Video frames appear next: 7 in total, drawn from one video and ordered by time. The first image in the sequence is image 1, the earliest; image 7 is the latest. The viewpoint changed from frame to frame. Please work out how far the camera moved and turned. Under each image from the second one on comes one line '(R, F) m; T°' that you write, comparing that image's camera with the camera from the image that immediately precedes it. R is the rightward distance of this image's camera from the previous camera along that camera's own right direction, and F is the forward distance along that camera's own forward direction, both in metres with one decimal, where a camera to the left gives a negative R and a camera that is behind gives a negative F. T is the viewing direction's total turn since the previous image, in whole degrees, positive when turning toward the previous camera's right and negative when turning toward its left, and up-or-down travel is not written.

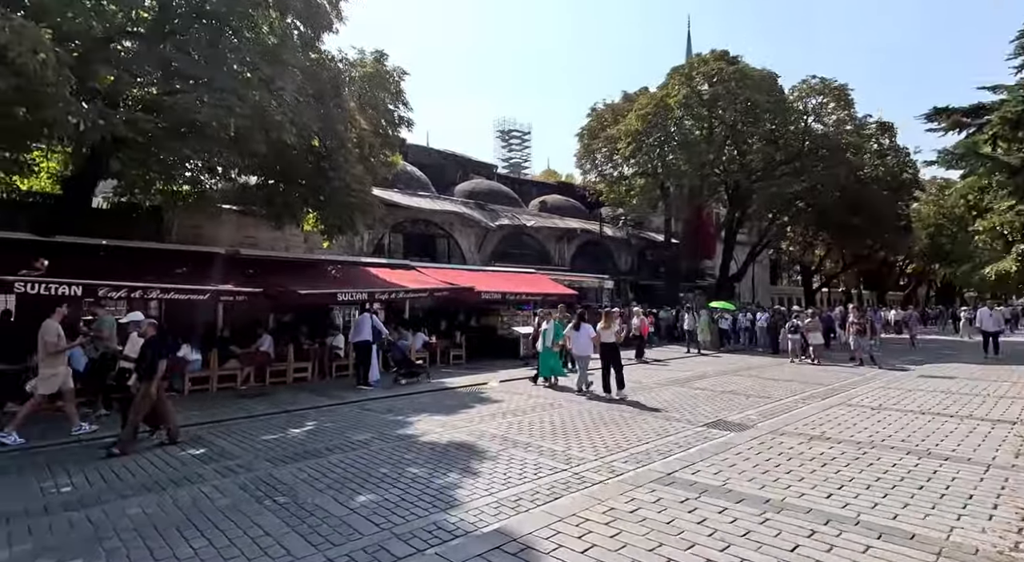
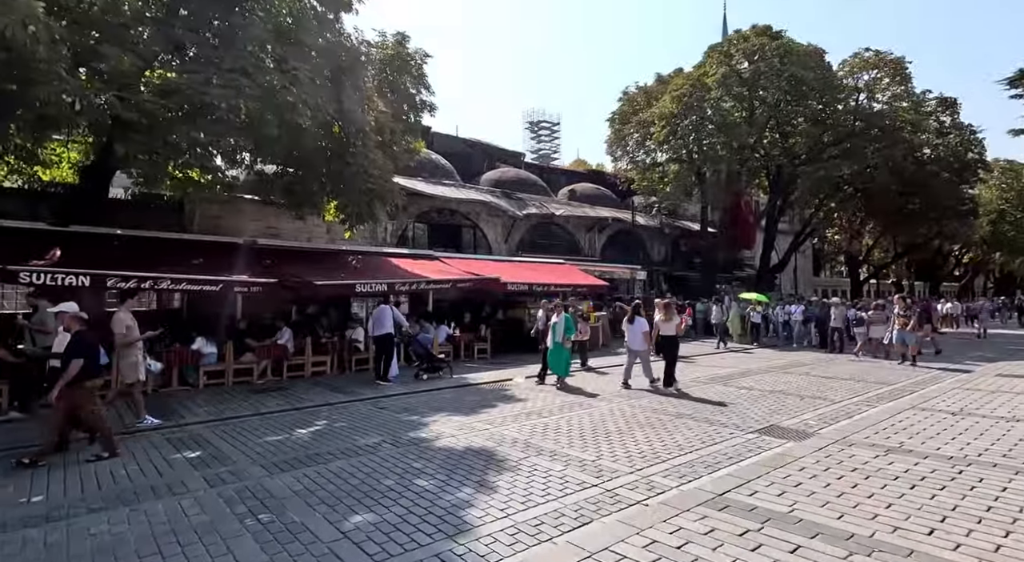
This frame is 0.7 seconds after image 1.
(+0.1, +0.6) m; -3°
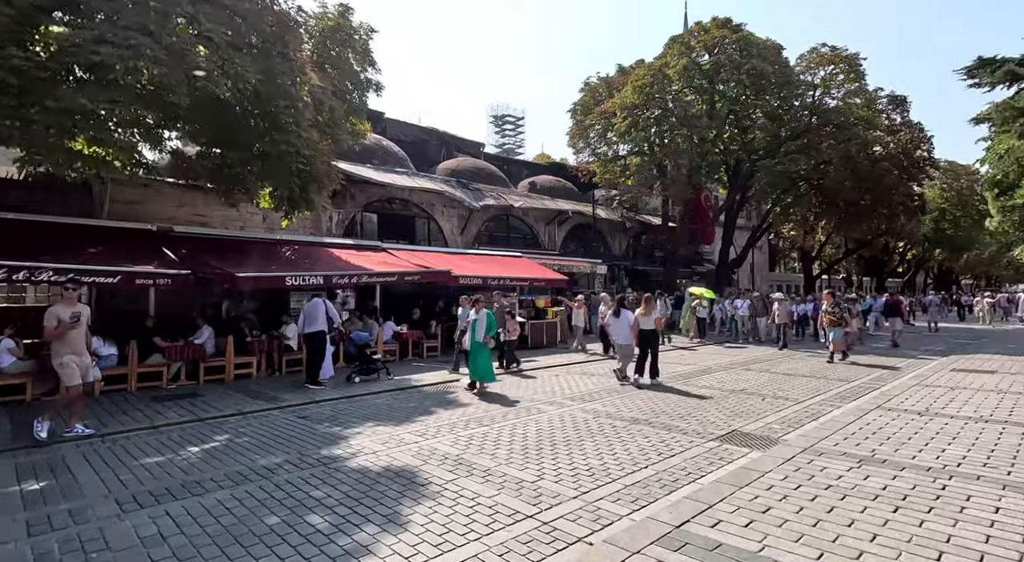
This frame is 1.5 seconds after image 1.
(+0.2, +0.7) m; +3°
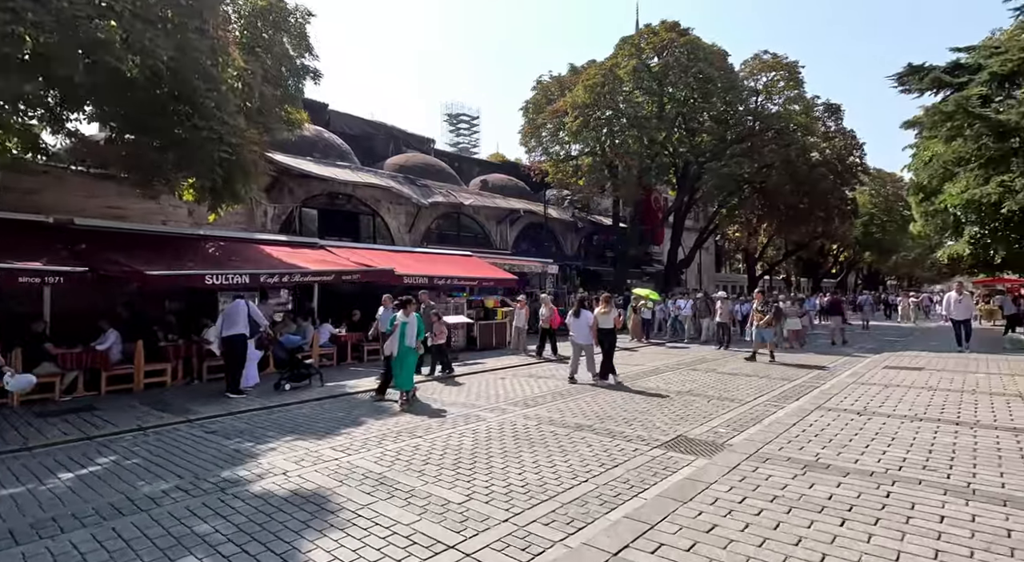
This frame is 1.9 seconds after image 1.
(+0.2, +0.4) m; +4°
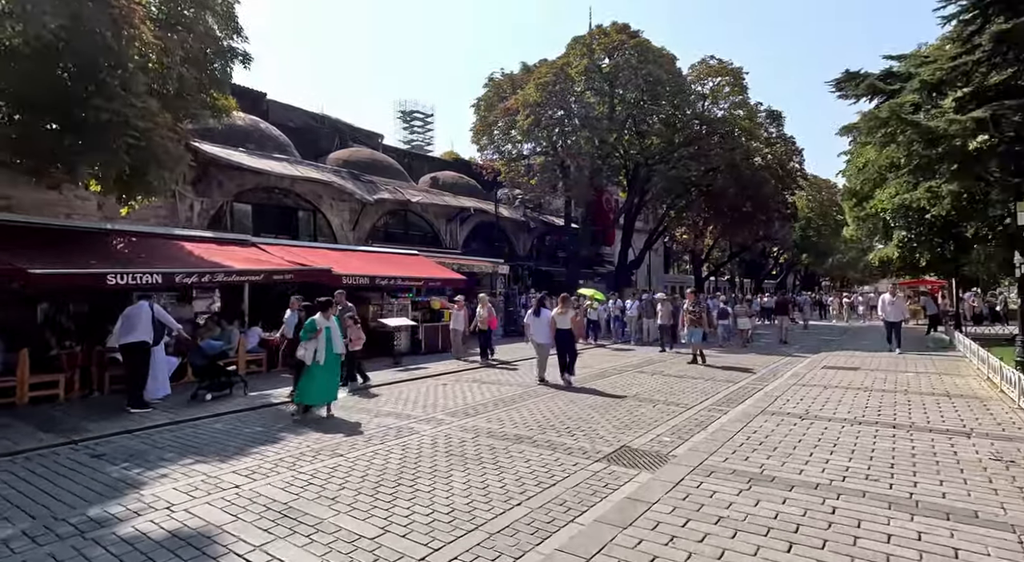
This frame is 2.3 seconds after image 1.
(+0.2, +0.4) m; +4°
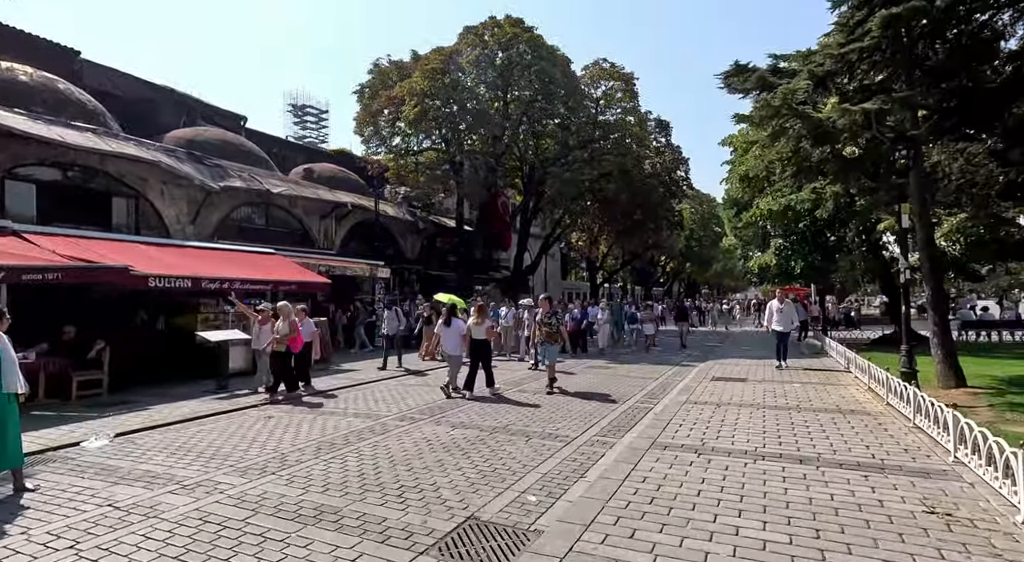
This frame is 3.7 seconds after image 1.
(+0.8, +1.9) m; +9°
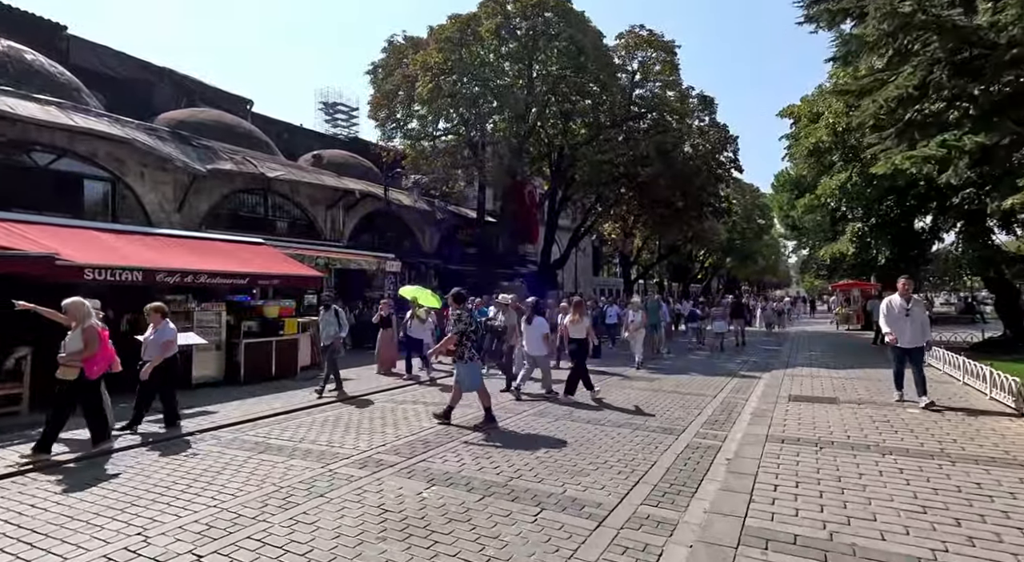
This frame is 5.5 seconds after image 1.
(+0.3, +2.8) m; -3°
